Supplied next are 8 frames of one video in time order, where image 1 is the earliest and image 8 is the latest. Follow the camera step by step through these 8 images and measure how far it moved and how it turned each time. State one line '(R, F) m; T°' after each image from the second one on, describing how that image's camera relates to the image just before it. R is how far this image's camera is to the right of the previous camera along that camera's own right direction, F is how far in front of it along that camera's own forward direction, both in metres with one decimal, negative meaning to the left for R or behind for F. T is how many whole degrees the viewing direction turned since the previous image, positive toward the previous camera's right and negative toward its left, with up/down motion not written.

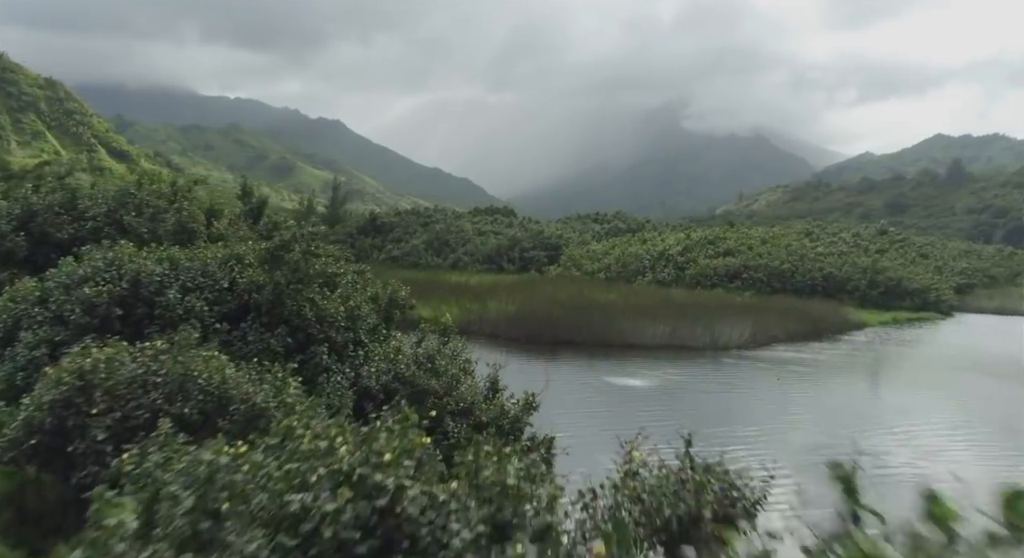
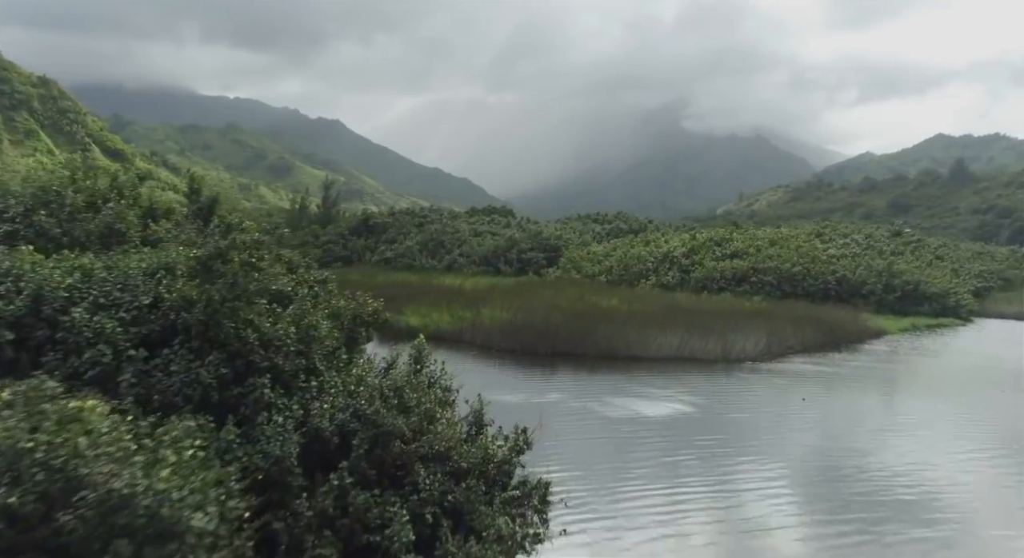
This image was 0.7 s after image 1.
(+0.1, +1.9) m; 0°
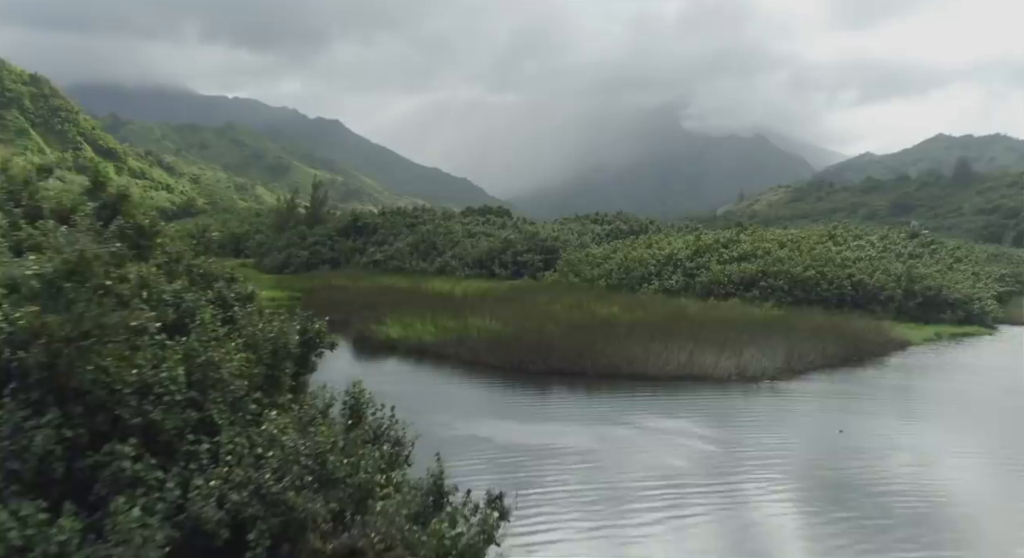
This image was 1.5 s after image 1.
(+0.3, +2.4) m; 0°
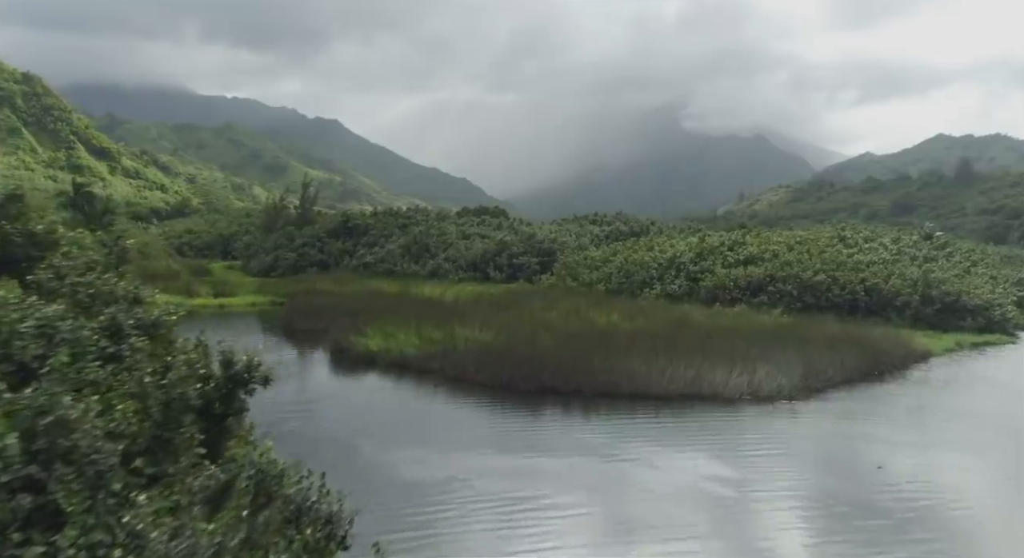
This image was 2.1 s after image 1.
(+0.2, +1.9) m; 0°
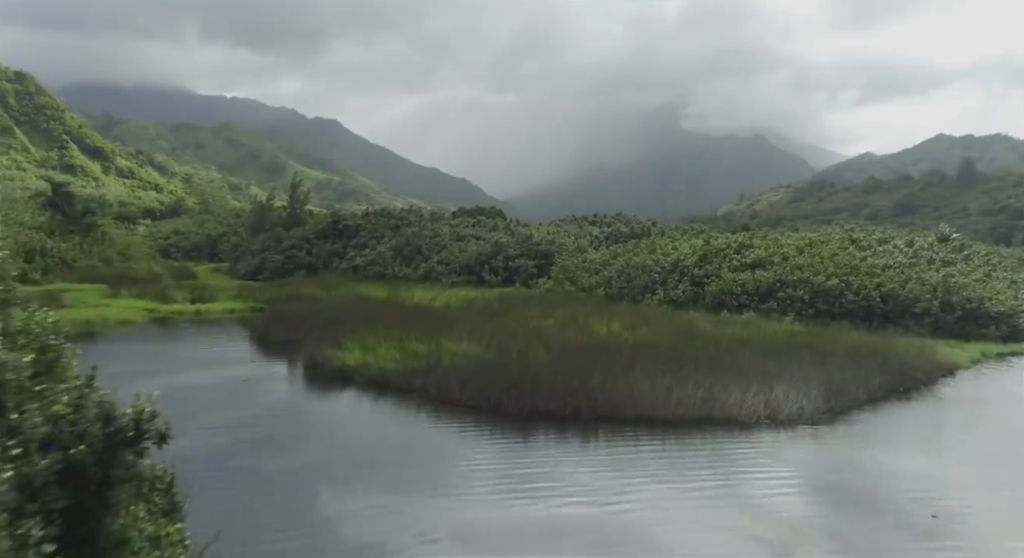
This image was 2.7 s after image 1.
(+0.2, +1.9) m; 0°
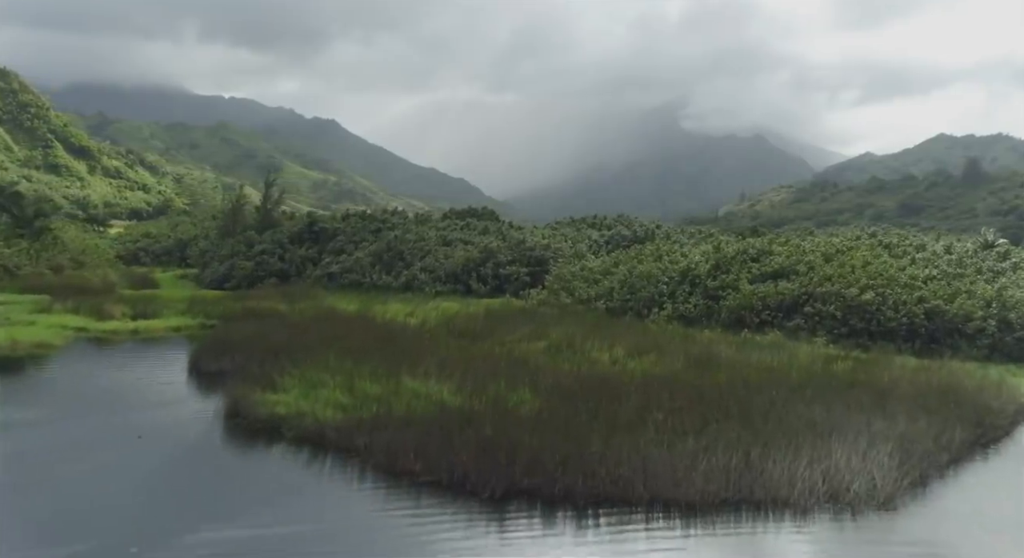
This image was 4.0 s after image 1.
(+0.4, +4.1) m; 0°
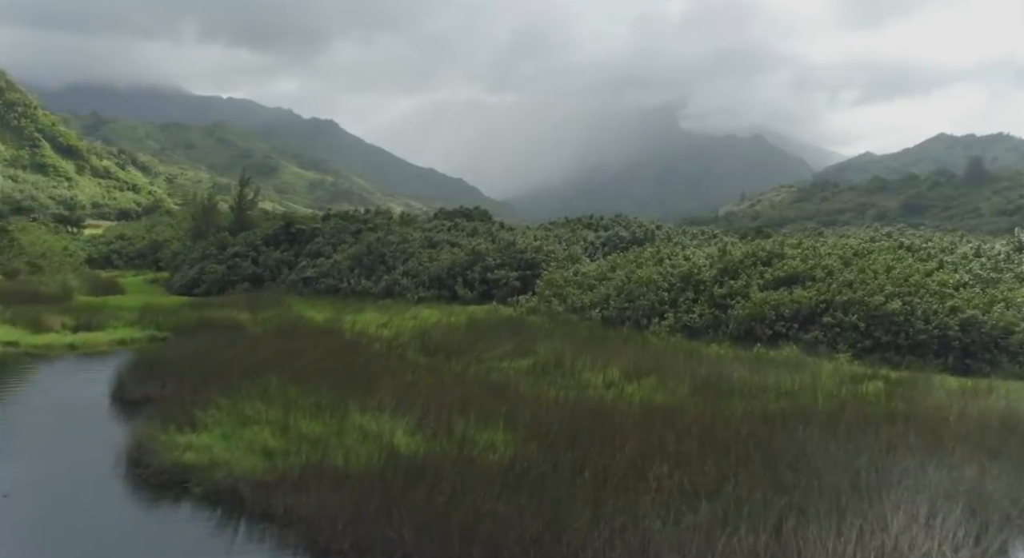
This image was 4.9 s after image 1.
(+0.5, +2.9) m; 0°
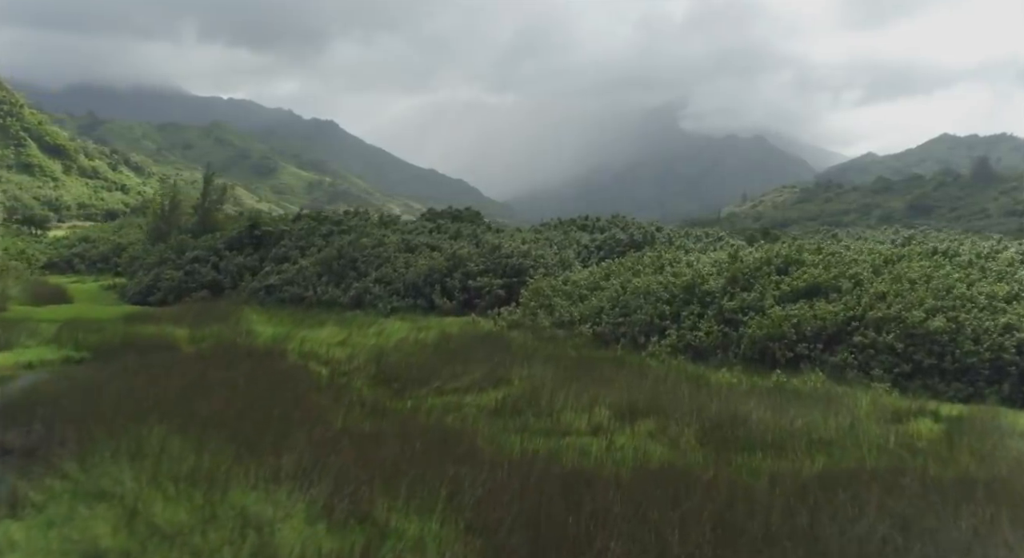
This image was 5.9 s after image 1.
(+0.7, +3.7) m; 0°
